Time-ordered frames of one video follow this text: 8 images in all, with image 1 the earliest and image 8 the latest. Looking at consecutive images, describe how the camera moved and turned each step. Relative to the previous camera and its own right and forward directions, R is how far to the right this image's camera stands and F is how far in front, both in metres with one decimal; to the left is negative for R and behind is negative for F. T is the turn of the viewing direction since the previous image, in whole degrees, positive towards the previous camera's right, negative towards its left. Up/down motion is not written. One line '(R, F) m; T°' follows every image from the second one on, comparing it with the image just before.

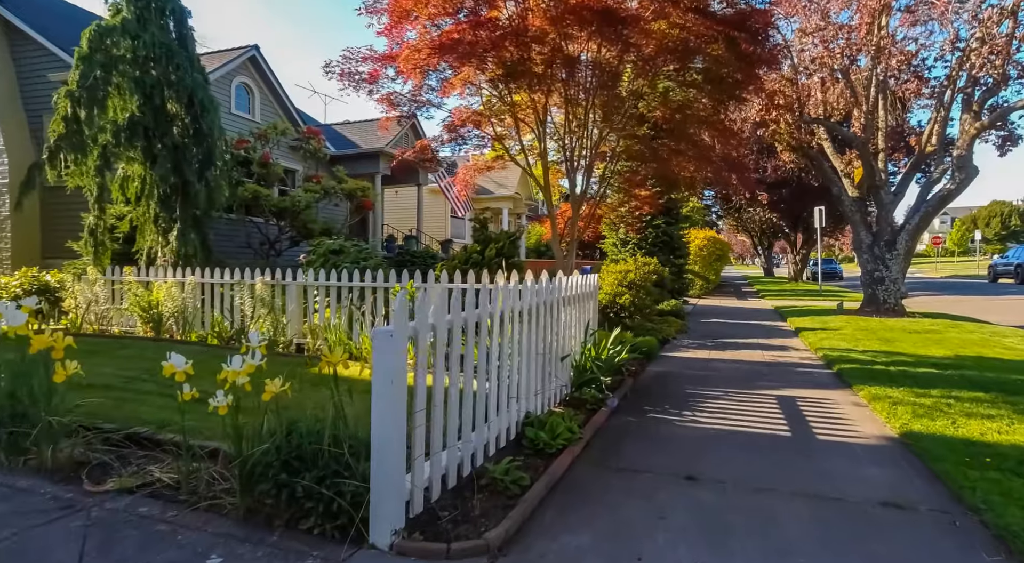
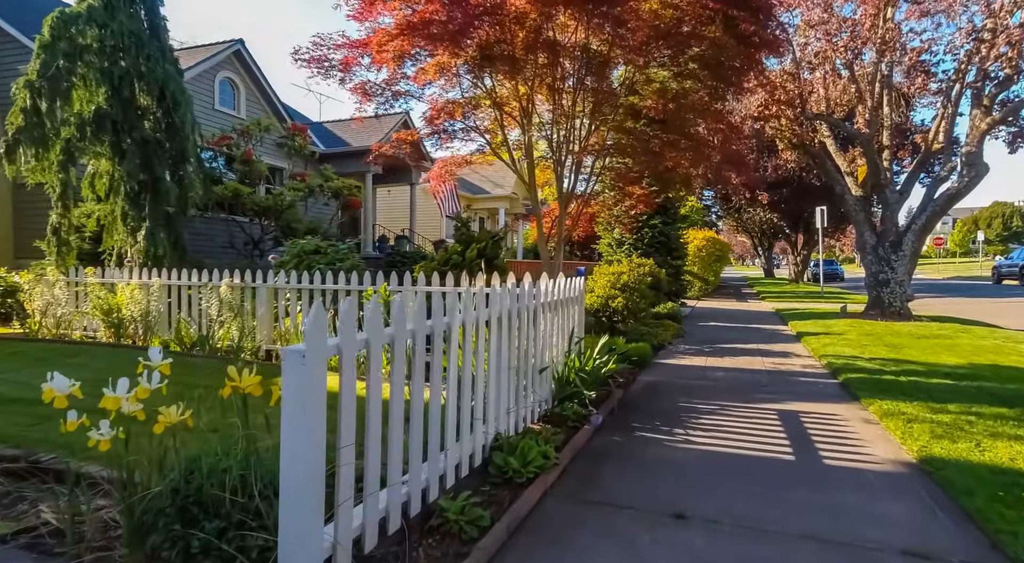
(+0.2, +0.6) m; 0°
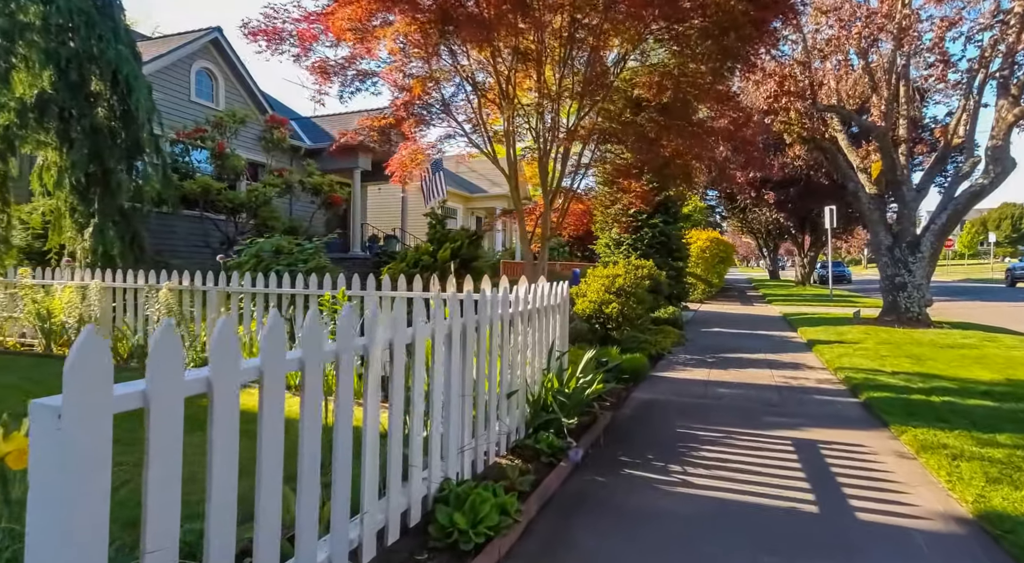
(+0.3, +0.9) m; 0°
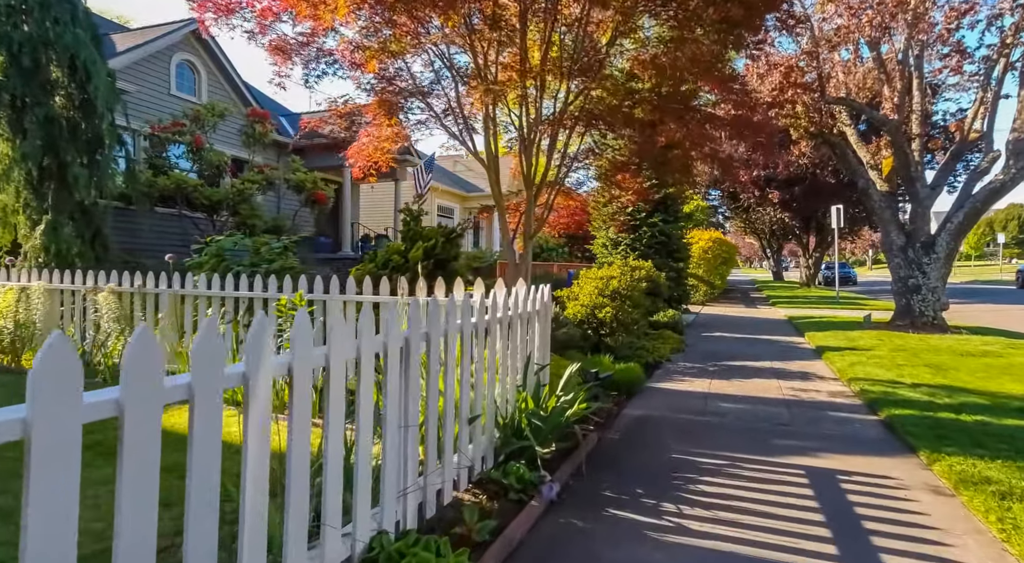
(+0.2, +0.7) m; 0°
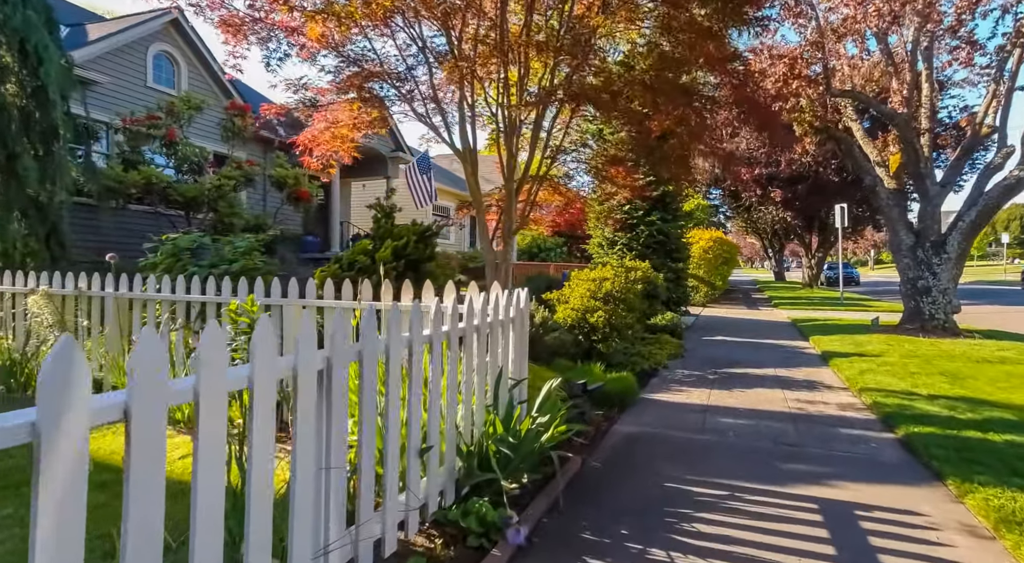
(+0.2, +0.6) m; 0°
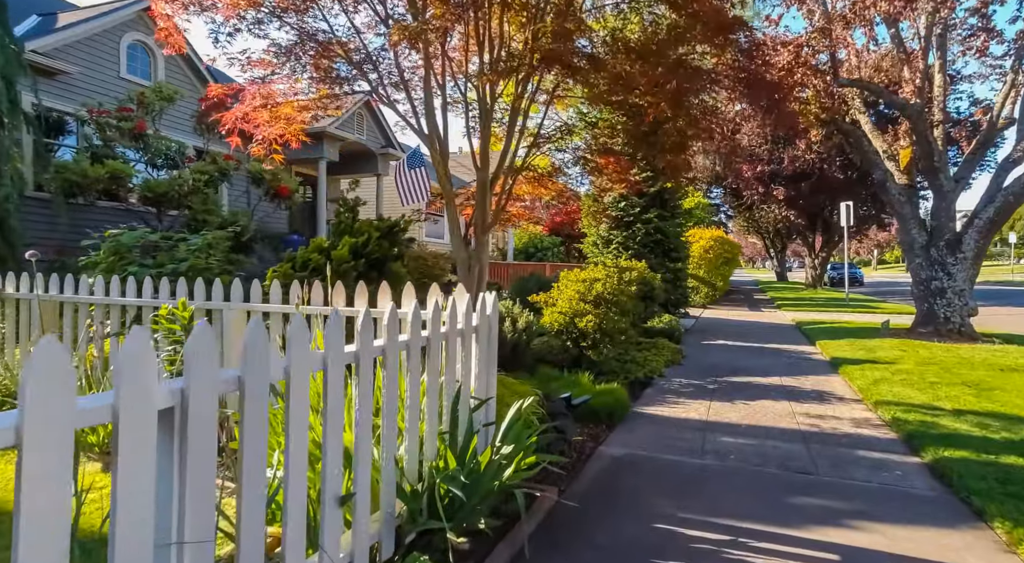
(+0.2, +0.7) m; 0°
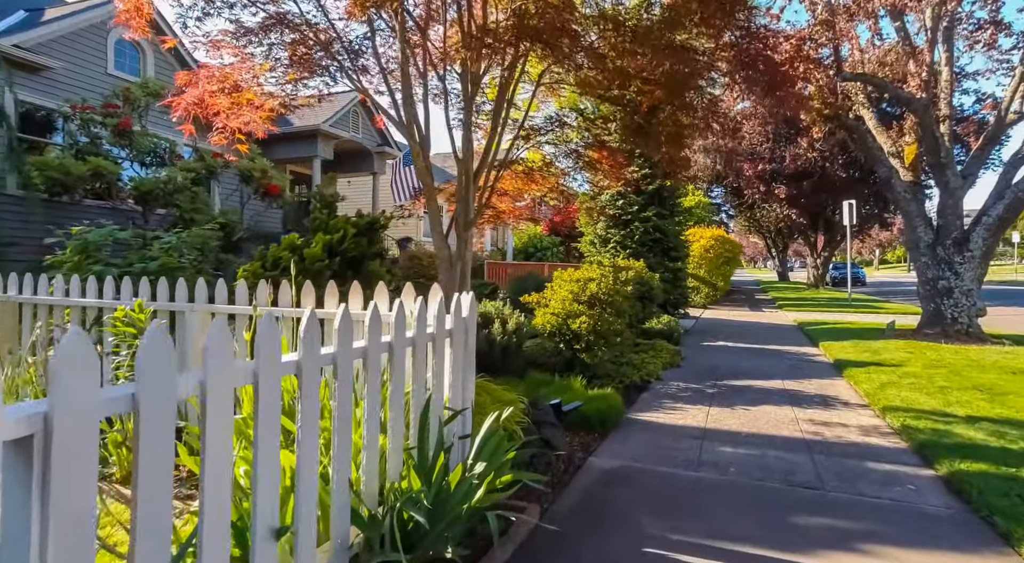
(+0.1, +0.3) m; 0°
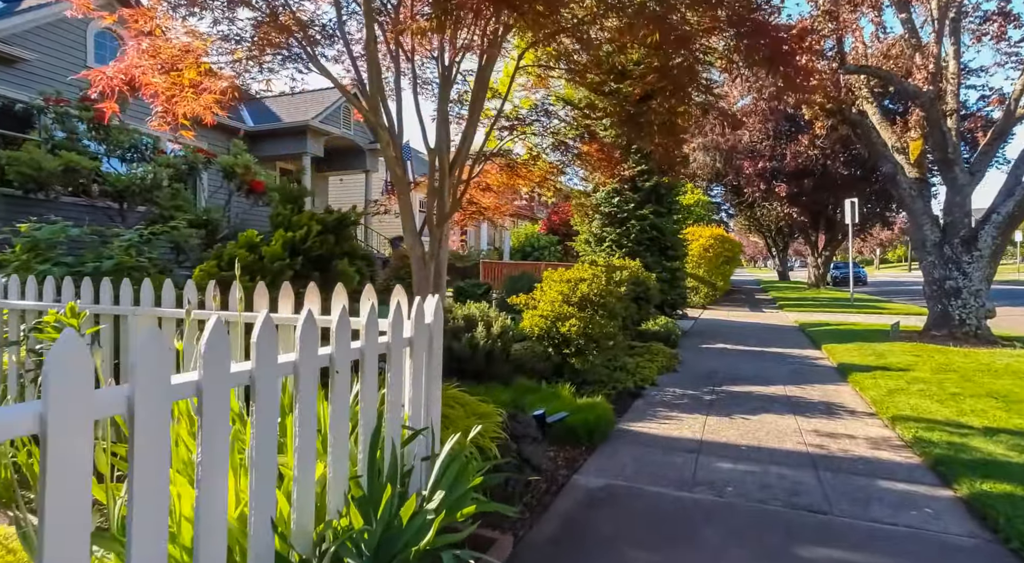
(+0.1, +0.4) m; 0°
